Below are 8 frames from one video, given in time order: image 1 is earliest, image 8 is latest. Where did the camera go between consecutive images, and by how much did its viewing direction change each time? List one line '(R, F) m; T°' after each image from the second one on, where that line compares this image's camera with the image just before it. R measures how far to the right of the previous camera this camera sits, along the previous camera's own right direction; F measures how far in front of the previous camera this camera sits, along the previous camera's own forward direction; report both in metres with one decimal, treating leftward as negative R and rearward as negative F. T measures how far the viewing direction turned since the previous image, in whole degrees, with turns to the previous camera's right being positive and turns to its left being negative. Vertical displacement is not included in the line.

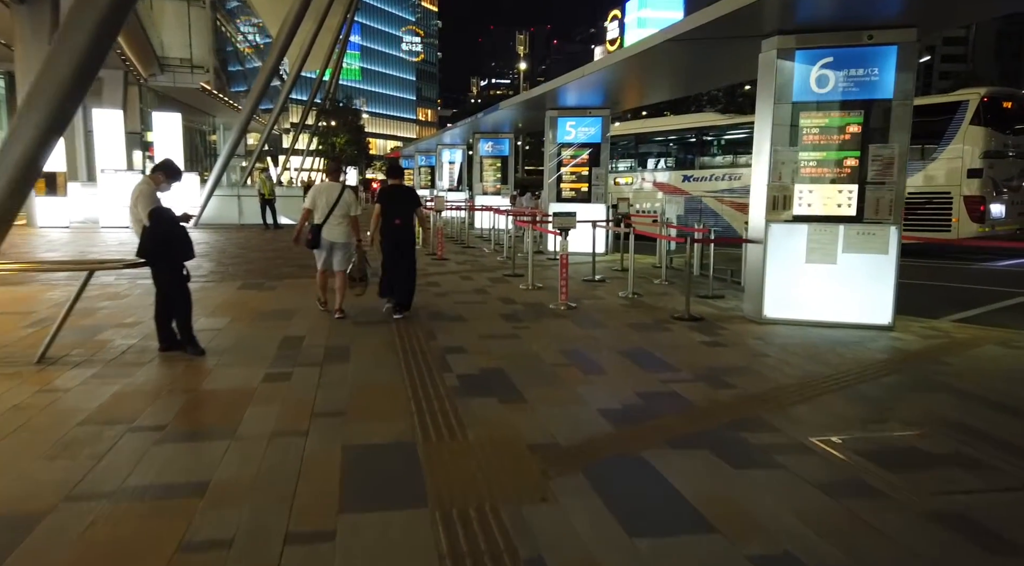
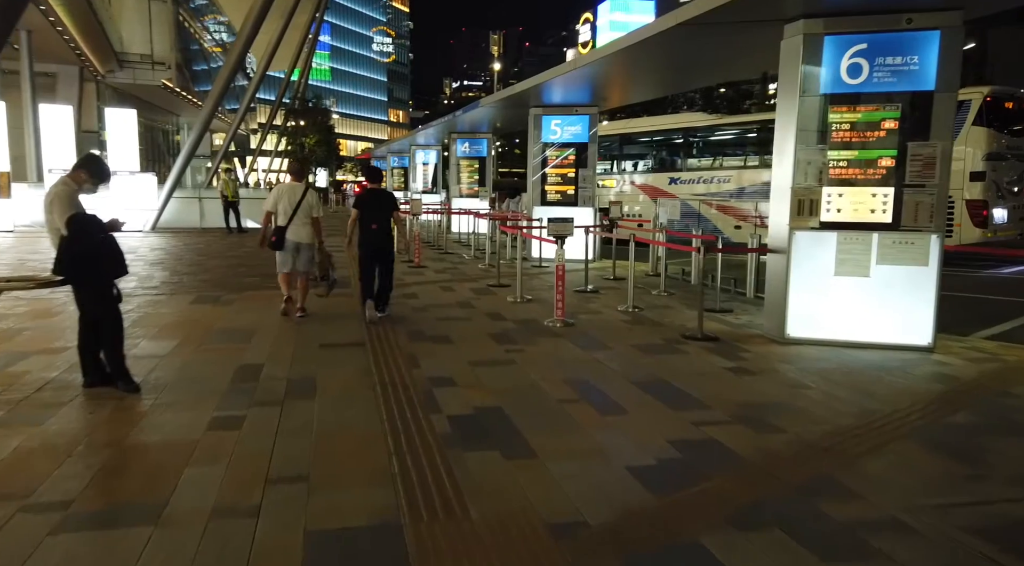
(-0.2, +1.0) m; +2°
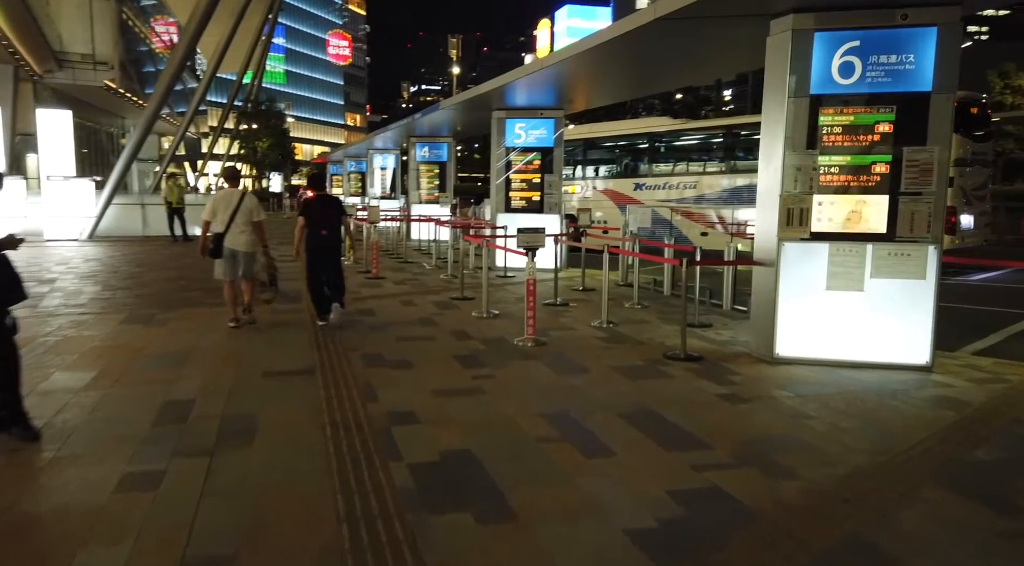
(-0.1, +0.7) m; +3°
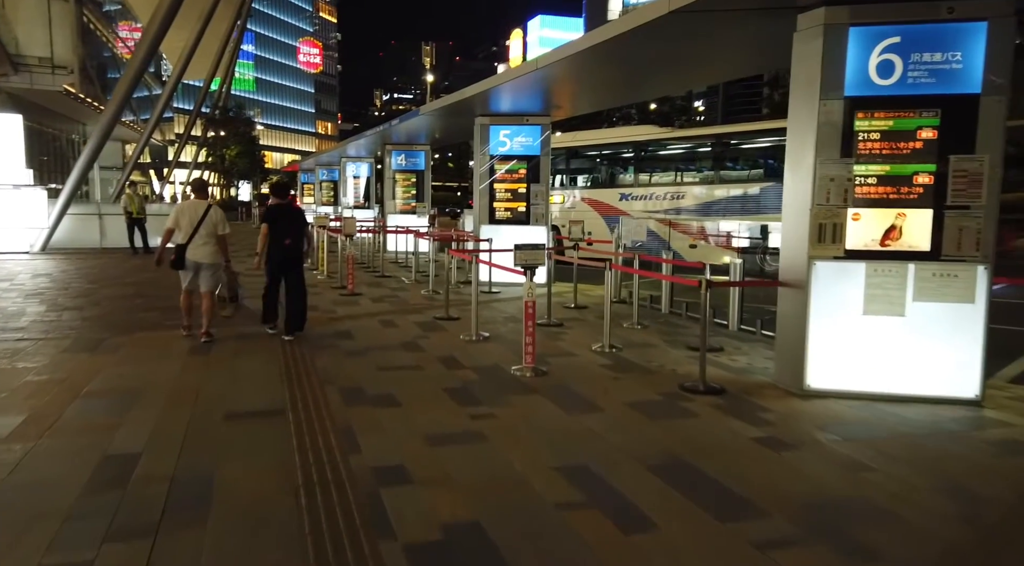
(-0.2, +0.8) m; +2°
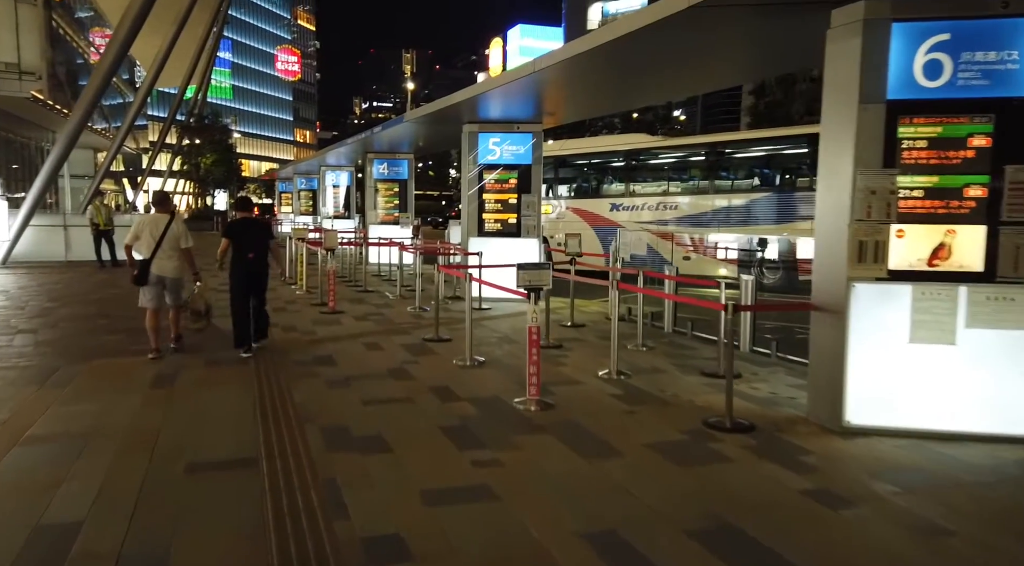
(-0.2, +0.7) m; +2°
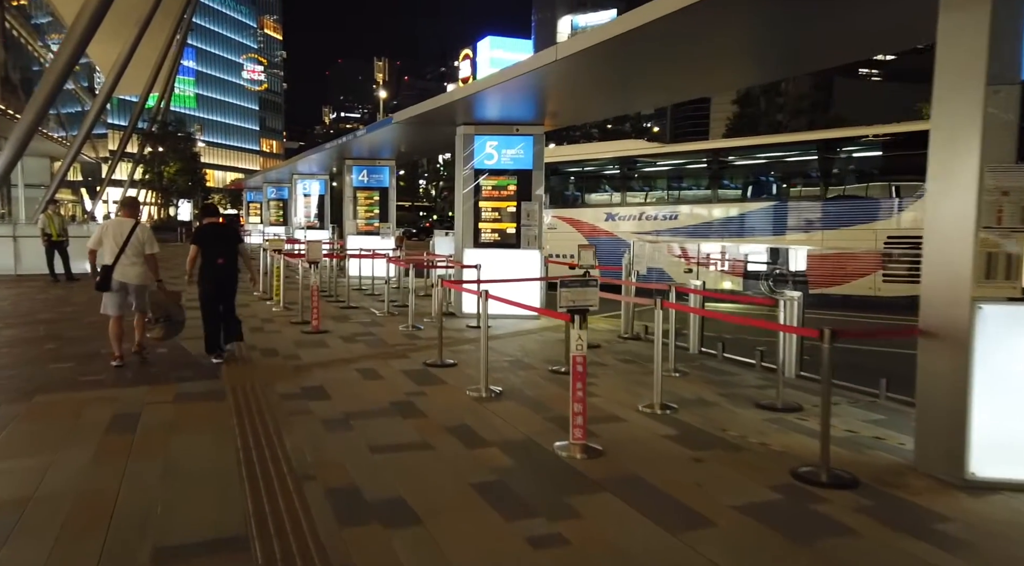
(-0.5, +1.1) m; +2°
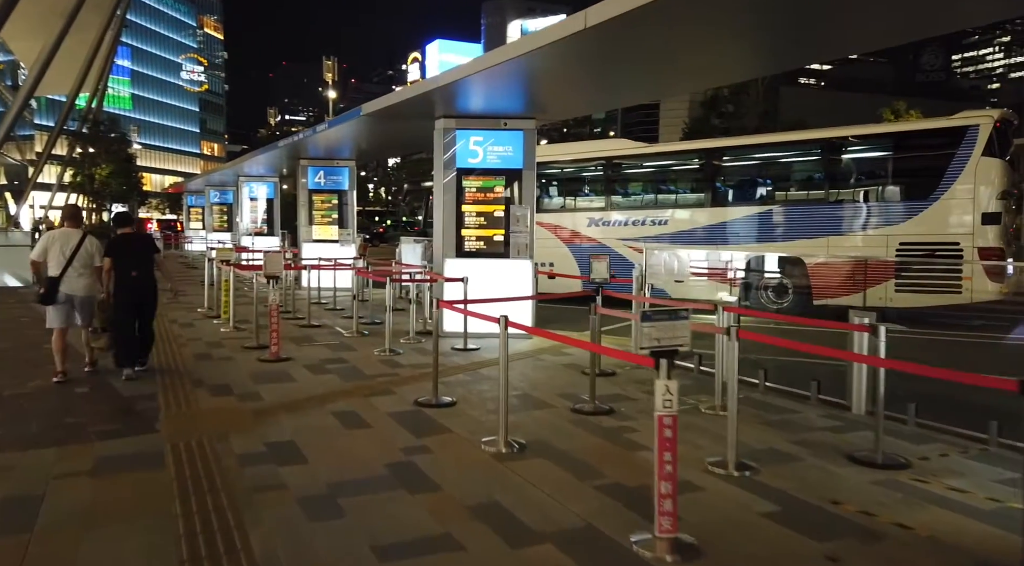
(-0.6, +1.5) m; +4°
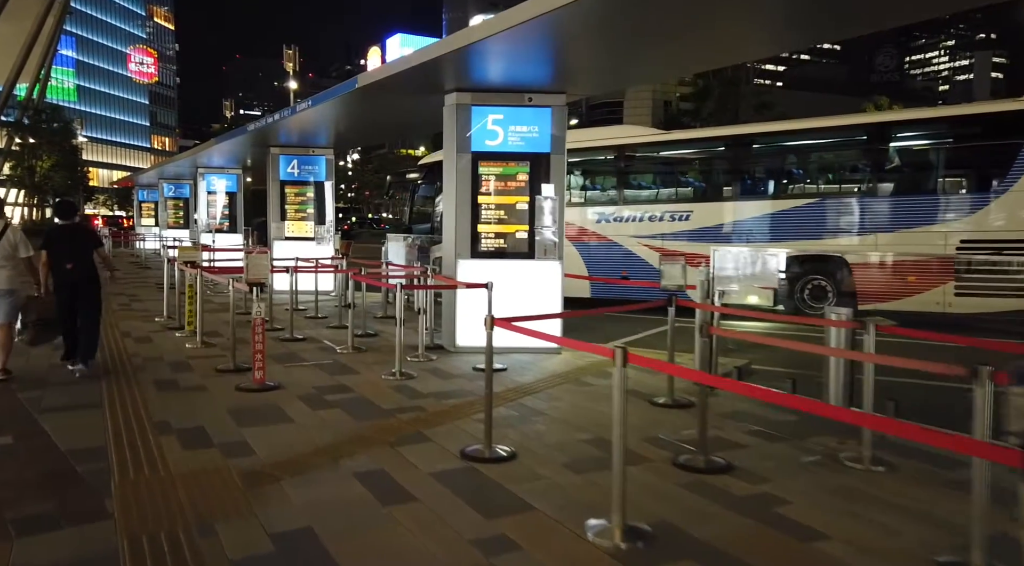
(-0.9, +1.8) m; +3°
